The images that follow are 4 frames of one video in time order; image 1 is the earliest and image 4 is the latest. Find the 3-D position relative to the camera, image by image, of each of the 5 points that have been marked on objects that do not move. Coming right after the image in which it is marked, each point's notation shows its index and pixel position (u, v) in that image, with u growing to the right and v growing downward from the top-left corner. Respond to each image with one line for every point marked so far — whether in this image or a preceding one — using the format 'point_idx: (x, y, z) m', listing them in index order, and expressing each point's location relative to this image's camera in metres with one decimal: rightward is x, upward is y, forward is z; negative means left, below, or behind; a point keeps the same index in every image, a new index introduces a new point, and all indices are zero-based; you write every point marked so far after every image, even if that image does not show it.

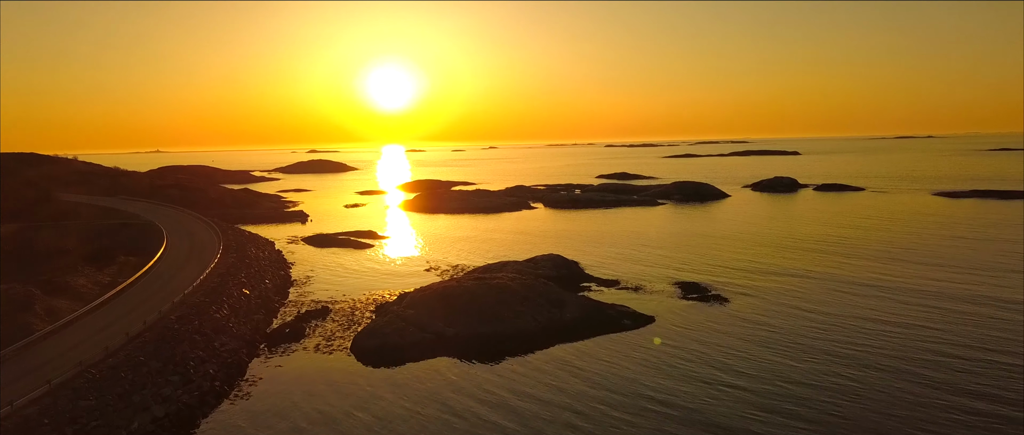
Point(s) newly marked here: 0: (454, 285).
0: (-1.9, -2.2, +19.8) m
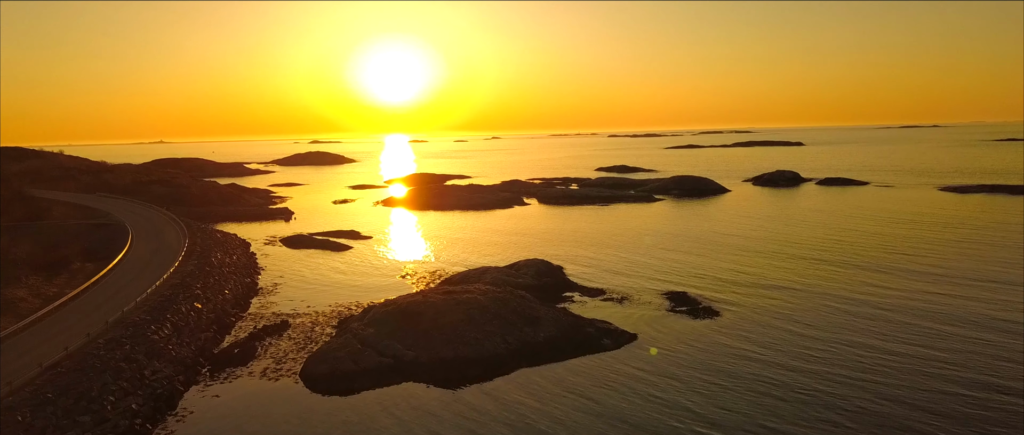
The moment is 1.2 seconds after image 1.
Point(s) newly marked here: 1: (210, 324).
0: (-2.8, -2.5, +18.2) m
1: (-9.4, -3.3, +19.0) m
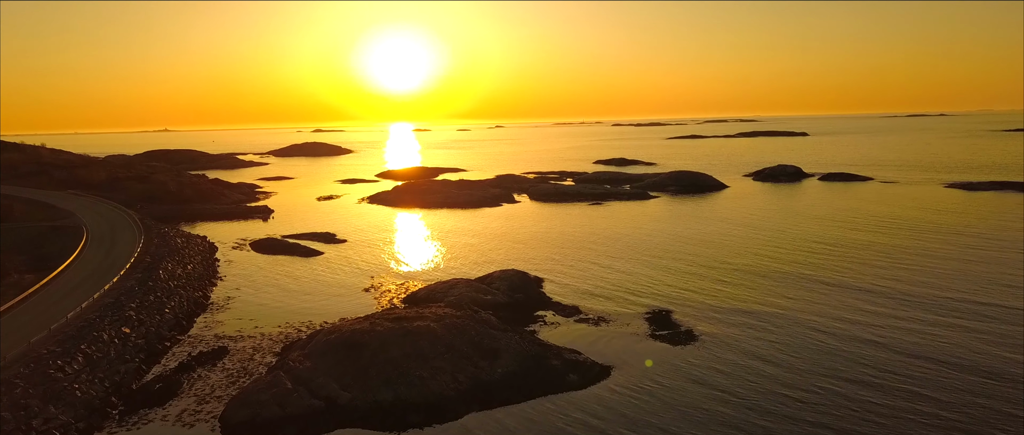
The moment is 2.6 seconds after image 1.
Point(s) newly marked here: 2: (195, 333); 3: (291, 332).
0: (-3.9, -3.0, +16.3) m
1: (-10.6, -3.8, +17.2) m
2: (-10.3, -3.8, +19.9) m
3: (-7.2, -3.7, +19.8) m
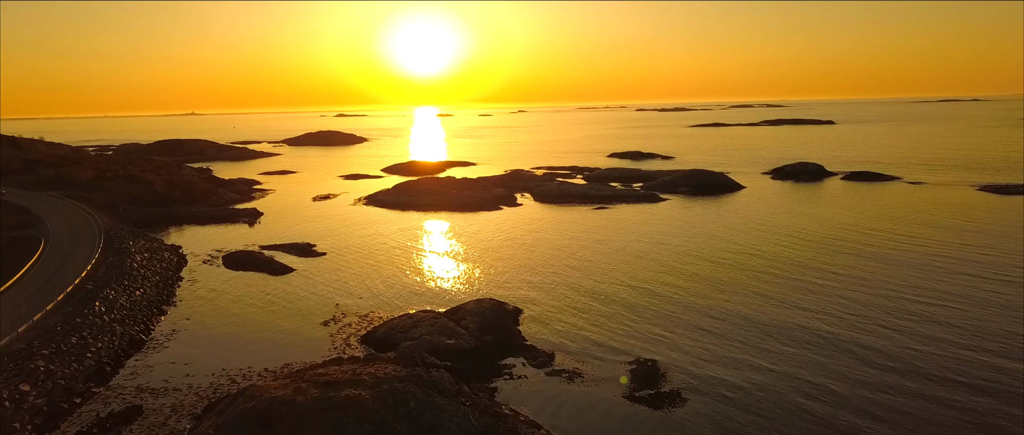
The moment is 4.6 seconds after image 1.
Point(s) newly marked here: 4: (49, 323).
0: (-5.2, -4.2, +13.9) m
1: (-11.8, -4.9, +15.0) m
2: (-11.5, -4.8, +17.8) m
3: (-8.4, -4.8, +17.6) m
4: (-14.5, -3.3, +19.2) m
